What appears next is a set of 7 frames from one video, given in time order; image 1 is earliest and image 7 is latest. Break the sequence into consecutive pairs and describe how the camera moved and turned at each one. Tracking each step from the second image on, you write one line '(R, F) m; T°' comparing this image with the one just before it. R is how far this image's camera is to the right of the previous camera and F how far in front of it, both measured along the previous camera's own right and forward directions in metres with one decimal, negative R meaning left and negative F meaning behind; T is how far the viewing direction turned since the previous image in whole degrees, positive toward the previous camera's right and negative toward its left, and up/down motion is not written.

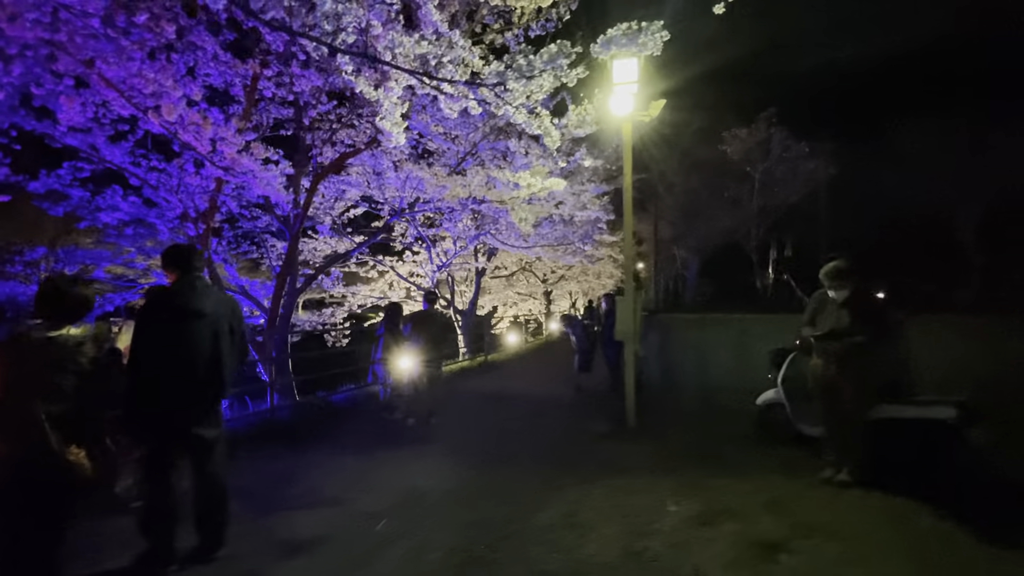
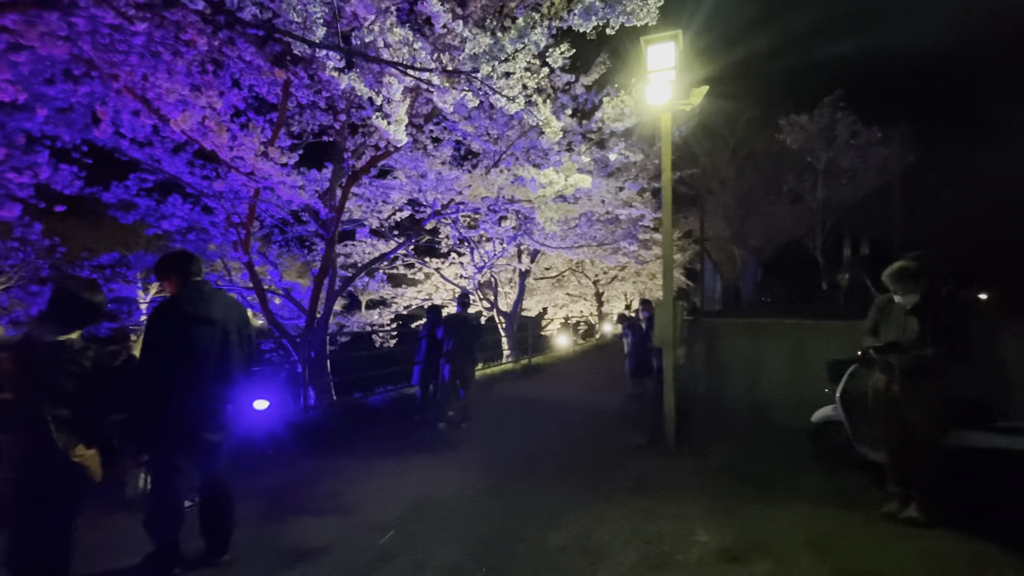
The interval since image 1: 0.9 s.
(+0.5, +0.3) m; -7°
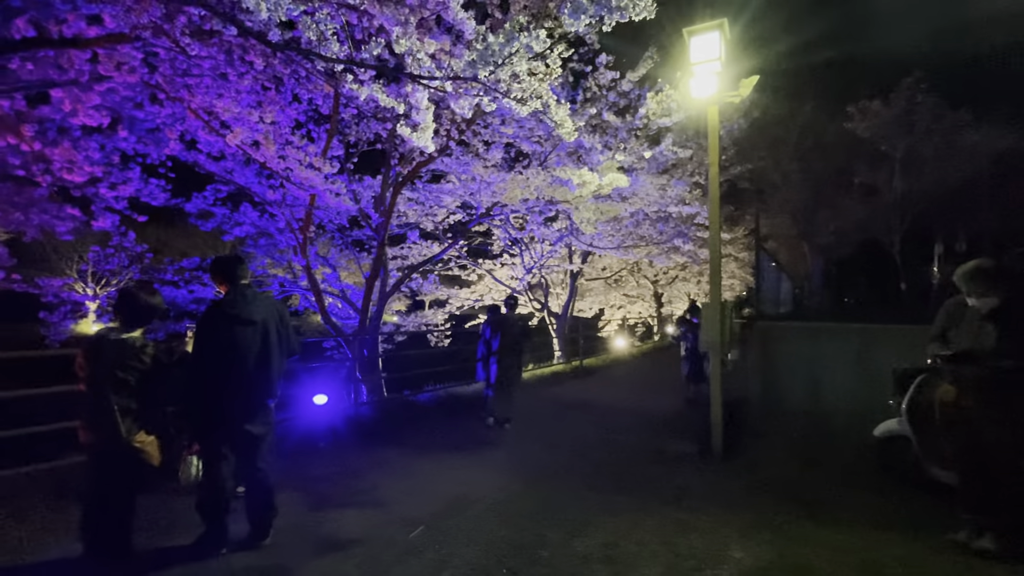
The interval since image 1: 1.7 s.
(+0.4, 0.0) m; -7°
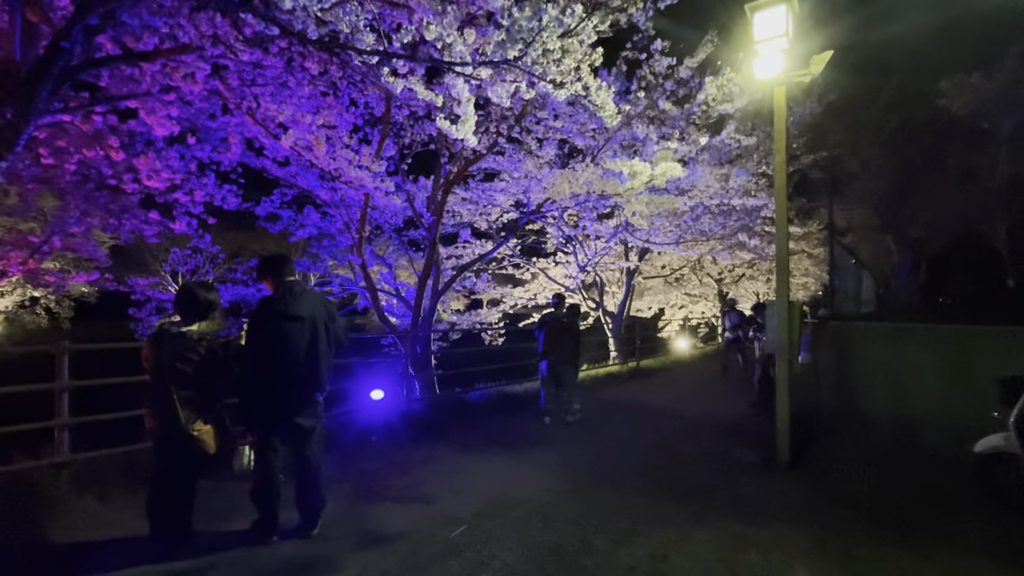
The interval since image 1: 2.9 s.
(+0.1, +0.2) m; -7°
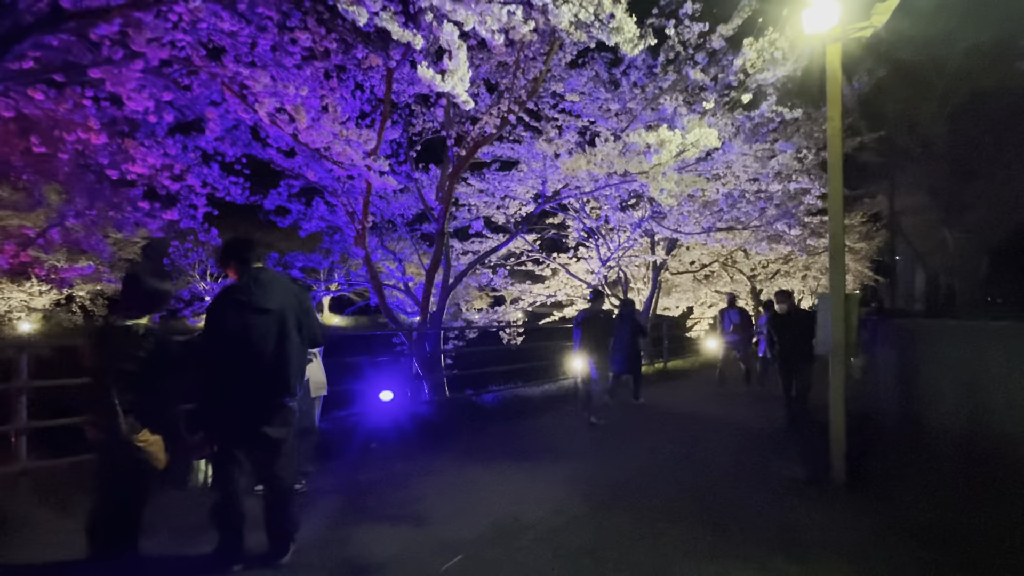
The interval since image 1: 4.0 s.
(+0.2, +0.7) m; -3°
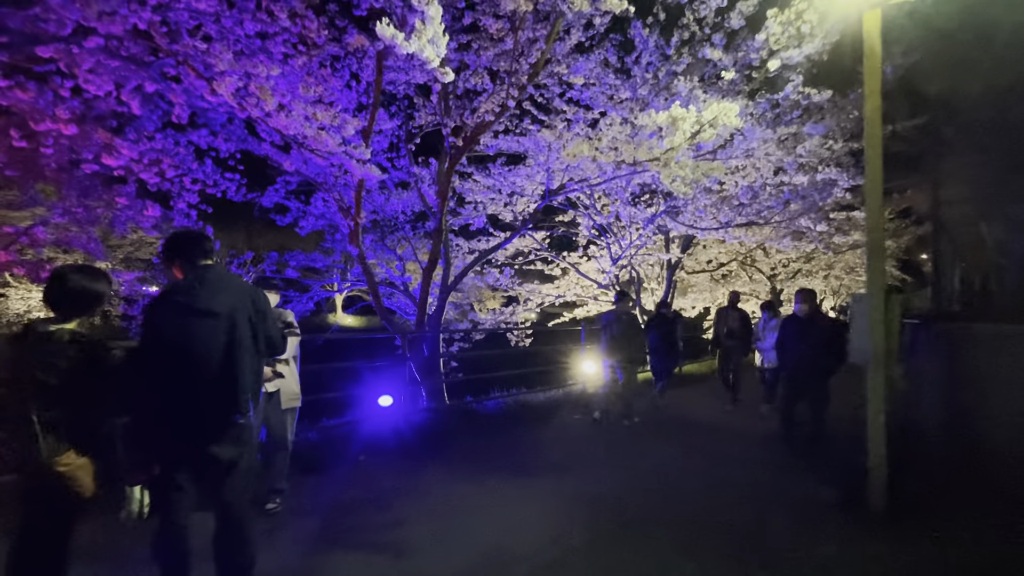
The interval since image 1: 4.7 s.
(+0.2, +0.6) m; -2°
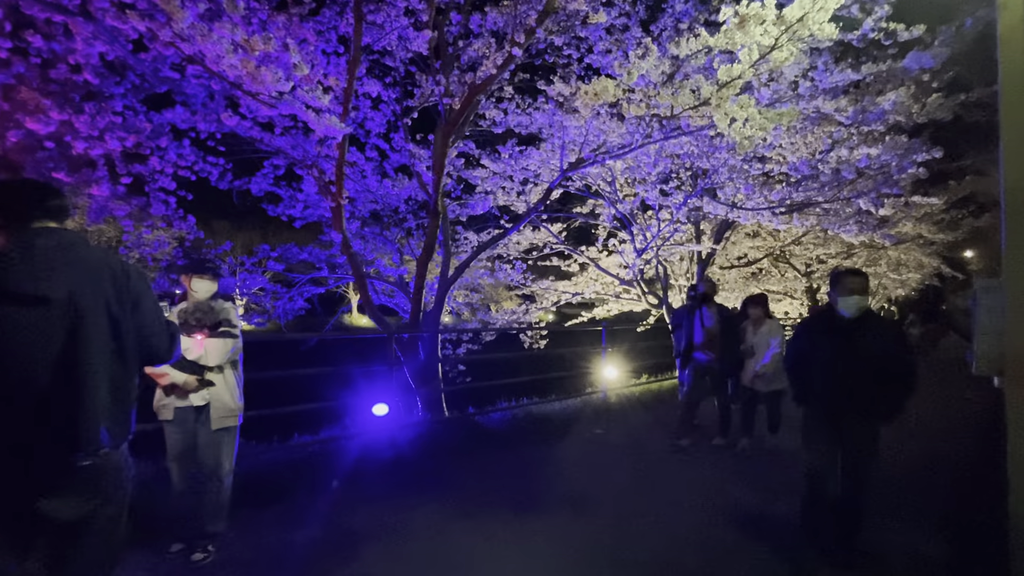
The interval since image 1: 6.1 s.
(+0.1, +1.2) m; -2°
